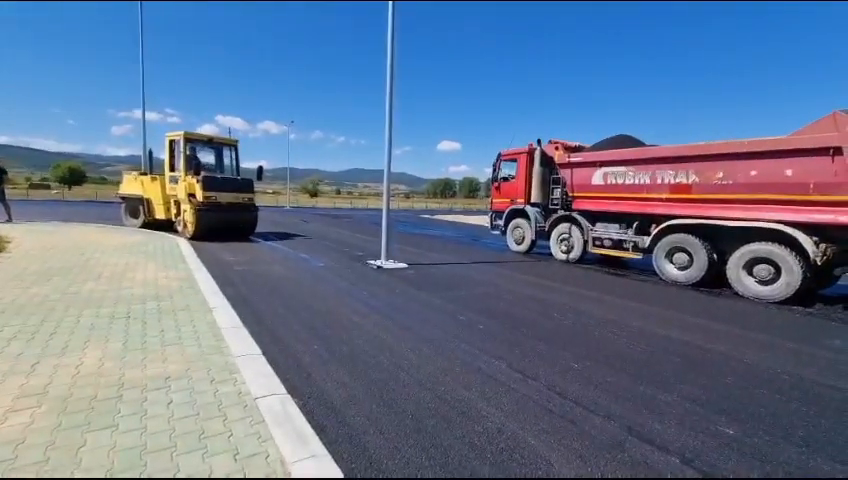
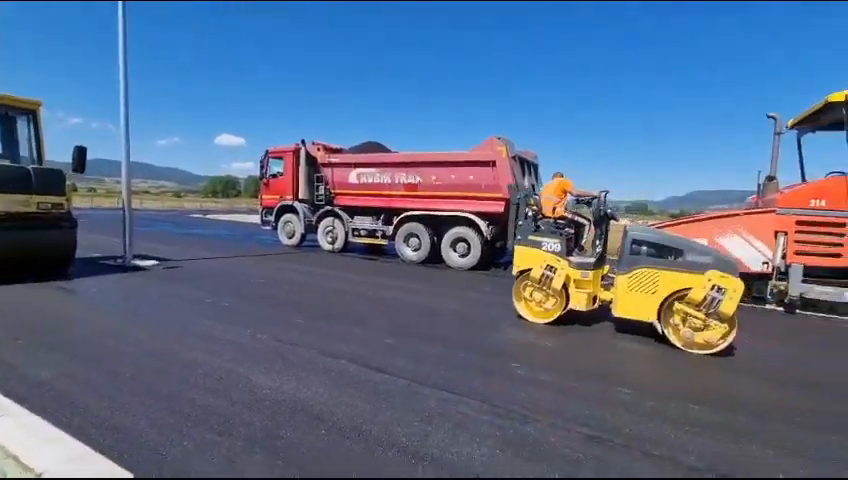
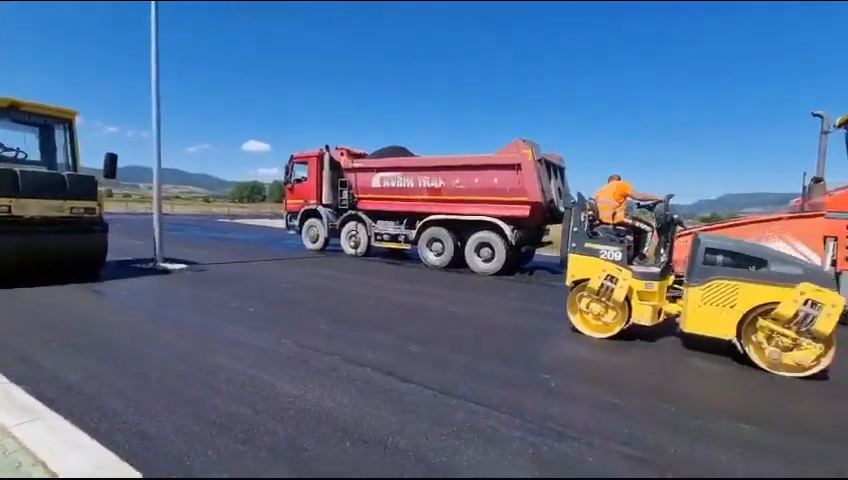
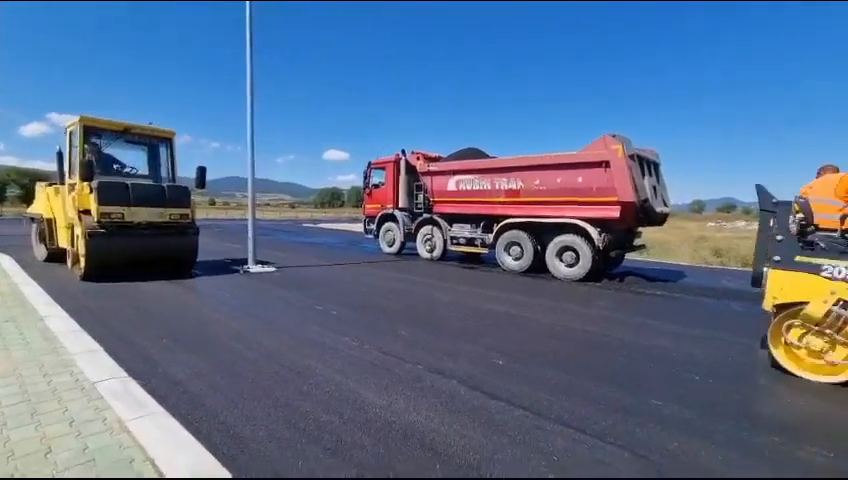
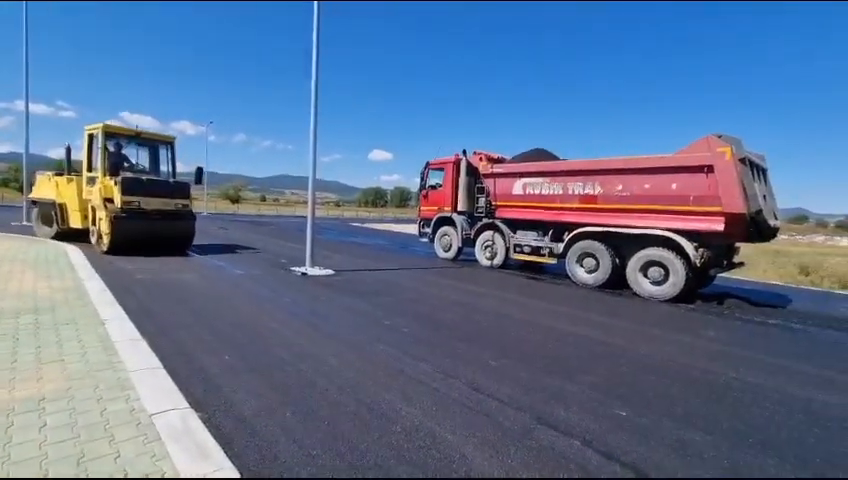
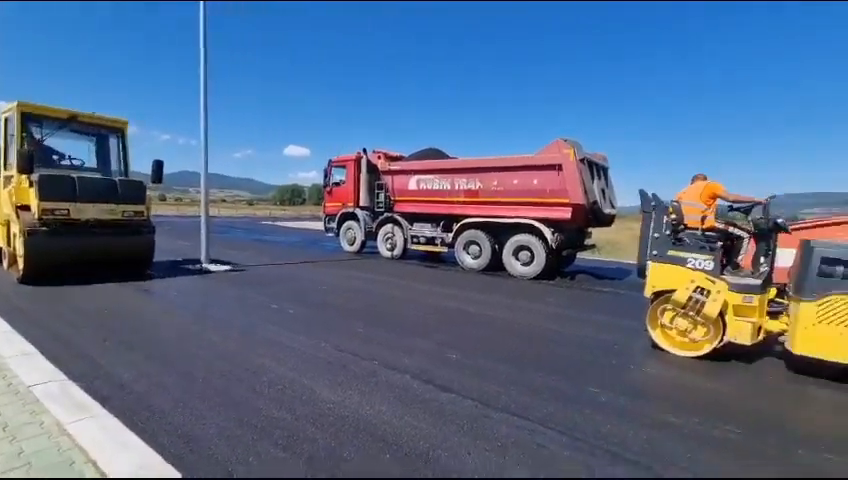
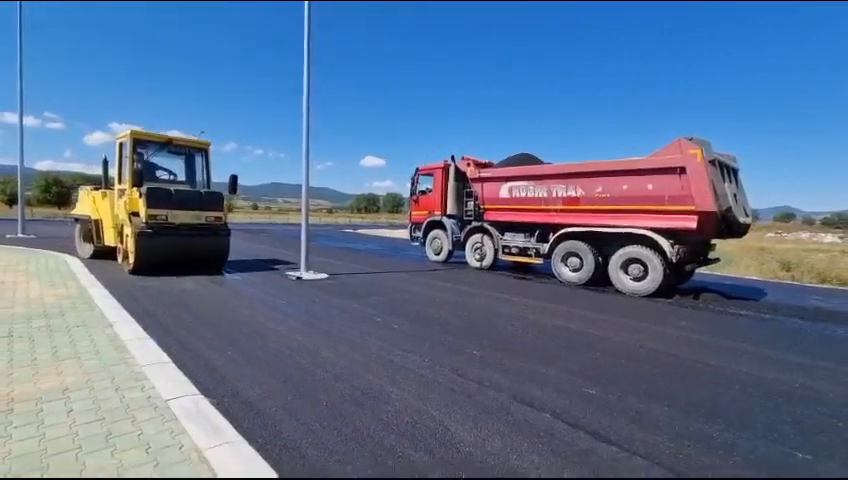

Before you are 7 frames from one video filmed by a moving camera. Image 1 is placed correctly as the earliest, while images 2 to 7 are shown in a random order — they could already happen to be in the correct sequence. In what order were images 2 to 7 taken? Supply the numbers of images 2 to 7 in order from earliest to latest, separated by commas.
5, 7, 4, 6, 3, 2
